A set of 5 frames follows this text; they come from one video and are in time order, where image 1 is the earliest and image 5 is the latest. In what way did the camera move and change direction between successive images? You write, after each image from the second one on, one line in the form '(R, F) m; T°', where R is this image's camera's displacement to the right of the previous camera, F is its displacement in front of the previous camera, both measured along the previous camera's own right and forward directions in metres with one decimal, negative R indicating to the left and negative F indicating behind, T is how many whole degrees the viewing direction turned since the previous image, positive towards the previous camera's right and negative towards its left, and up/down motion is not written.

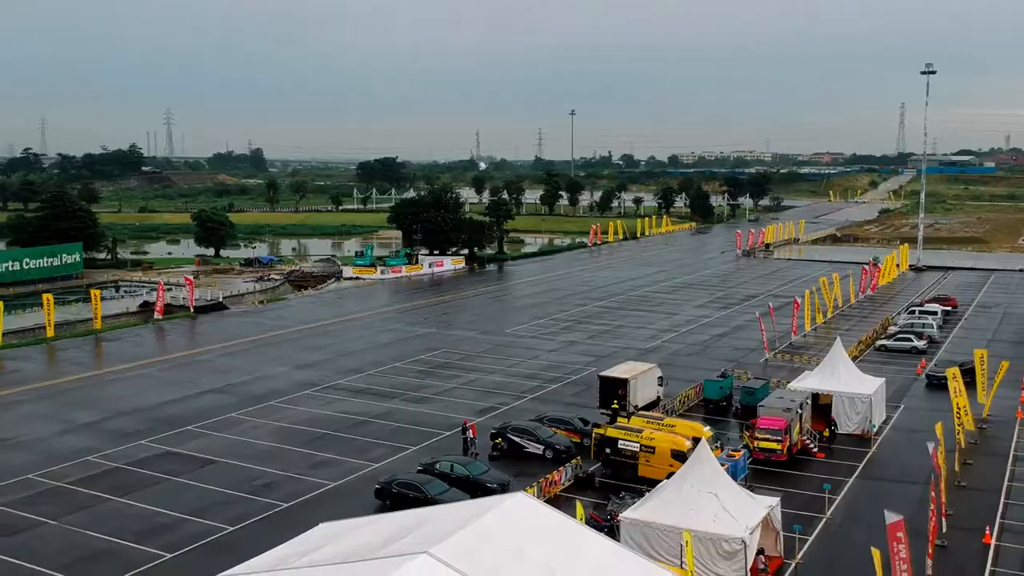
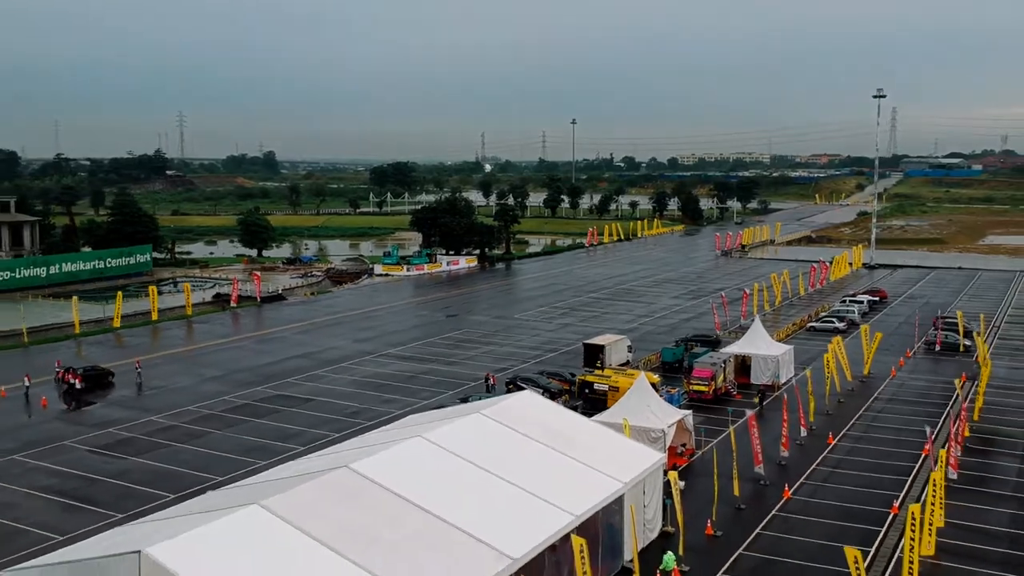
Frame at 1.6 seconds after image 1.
(-0.1, -7.7) m; 0°
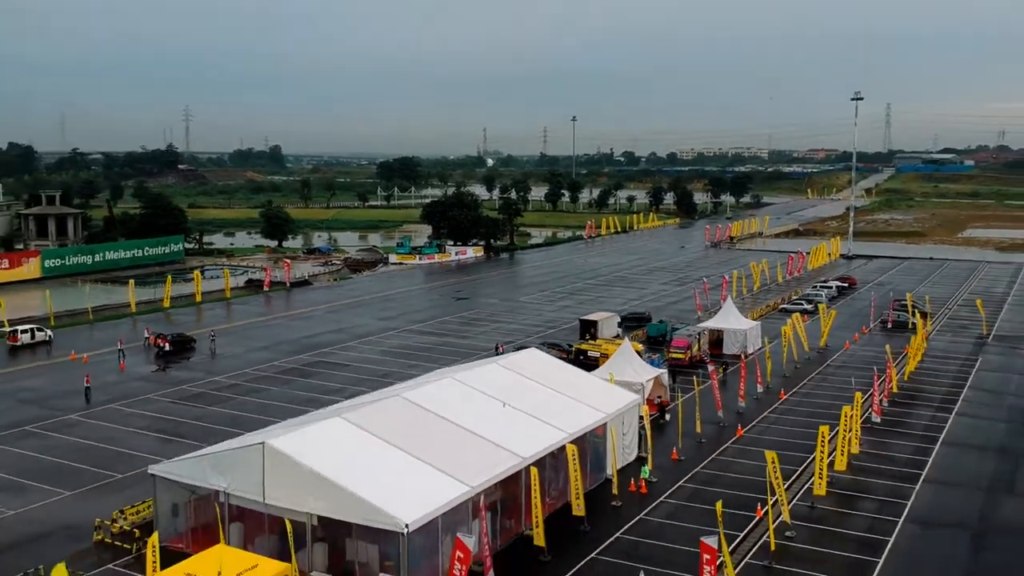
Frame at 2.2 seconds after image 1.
(-0.1, -4.5) m; 0°
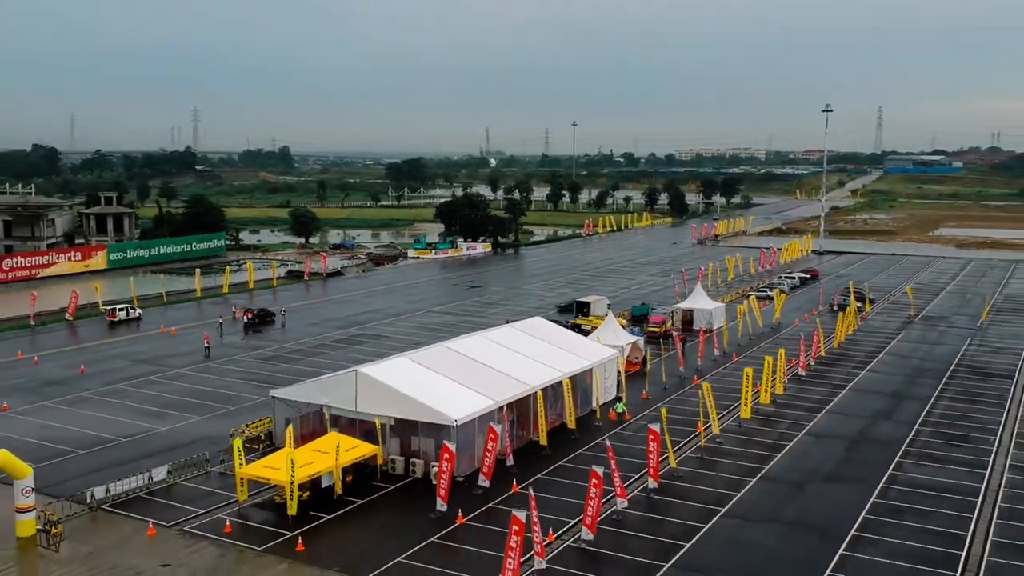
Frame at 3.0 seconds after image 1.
(-0.2, -7.0) m; 0°
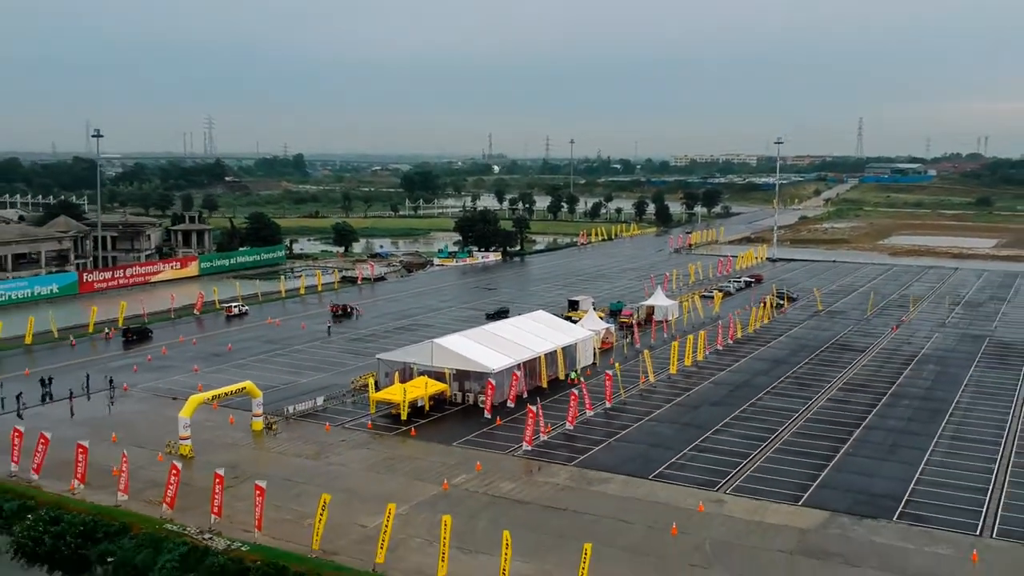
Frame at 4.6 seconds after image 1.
(-0.4, -14.4) m; 0°
